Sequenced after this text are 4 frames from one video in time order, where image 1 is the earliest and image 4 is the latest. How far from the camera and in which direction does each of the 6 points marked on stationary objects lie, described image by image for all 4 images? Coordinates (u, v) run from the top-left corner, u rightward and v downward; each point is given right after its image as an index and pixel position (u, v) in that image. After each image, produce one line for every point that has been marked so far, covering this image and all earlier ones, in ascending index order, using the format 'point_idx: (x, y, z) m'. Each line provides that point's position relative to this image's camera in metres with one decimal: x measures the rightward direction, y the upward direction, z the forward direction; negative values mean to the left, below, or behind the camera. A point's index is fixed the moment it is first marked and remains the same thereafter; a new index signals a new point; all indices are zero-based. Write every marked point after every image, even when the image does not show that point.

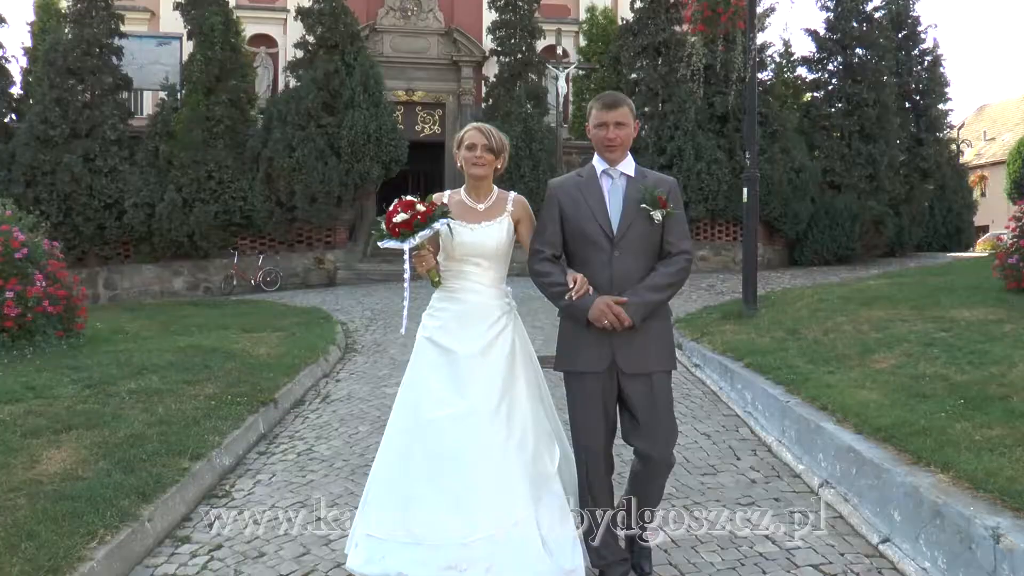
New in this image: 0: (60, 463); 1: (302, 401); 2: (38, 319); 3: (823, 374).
0: (-2.1, -0.8, +4.8) m
1: (-1.5, -0.8, +7.2) m
2: (-4.2, -0.3, +9.1) m
3: (+1.9, -0.5, +6.2) m
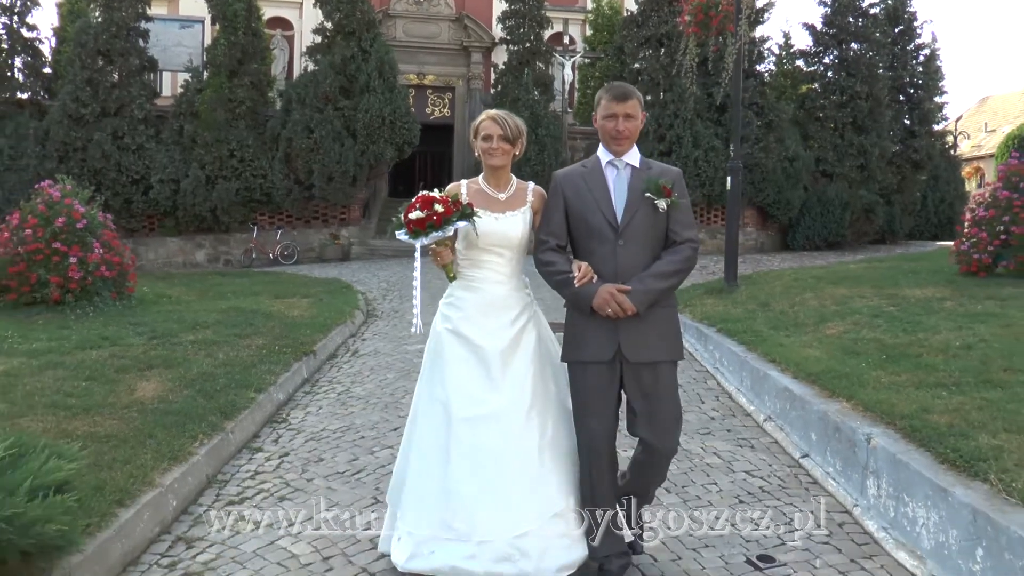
0: (-2.1, -0.6, +5.9) m
1: (-1.4, -0.5, +8.4) m
2: (-4.1, +0.1, +10.2) m
3: (+1.9, -0.4, +7.4) m
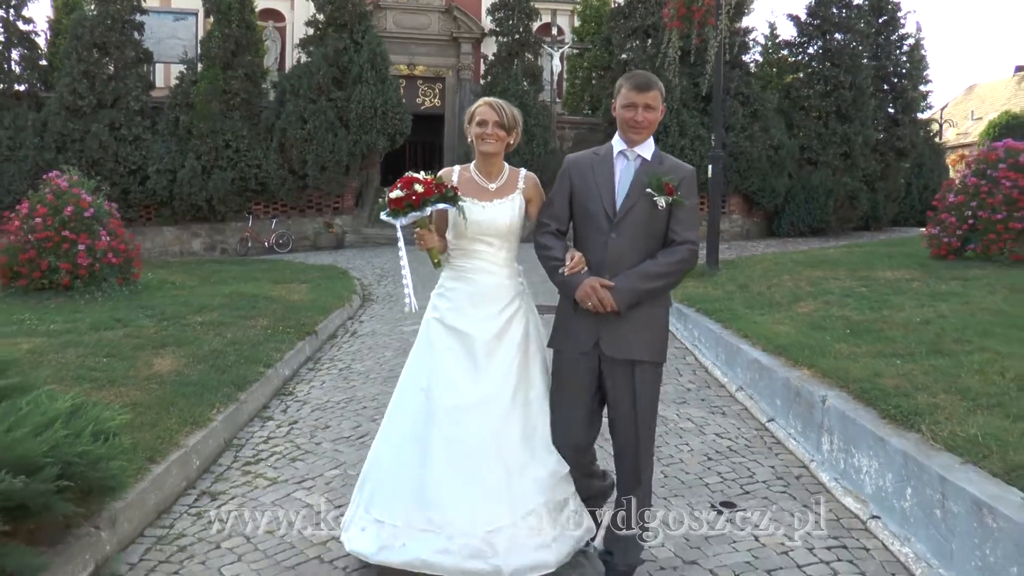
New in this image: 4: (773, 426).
0: (-2.1, -0.5, +6.4) m
1: (-1.5, -0.4, +8.8) m
2: (-4.2, +0.2, +10.6) m
3: (+1.9, -0.2, +7.8) m
4: (+1.4, -0.7, +5.4) m
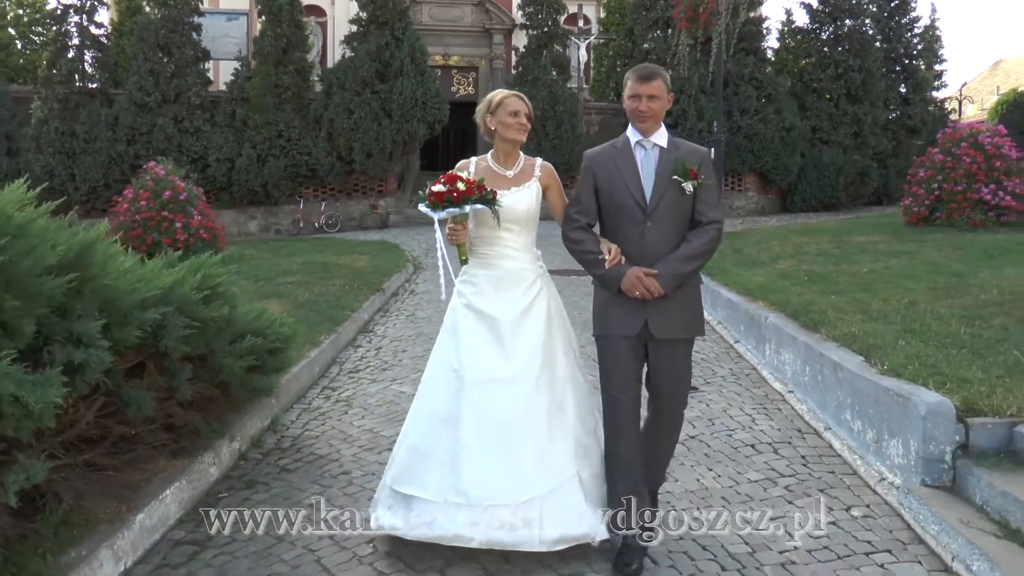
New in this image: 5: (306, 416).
0: (-1.9, -0.2, +8.3) m
1: (-1.2, -0.1, +10.7) m
2: (-3.9, +0.5, +12.6) m
3: (+2.1, +0.2, +9.6) m
4: (+1.6, -0.4, +7.3) m
5: (-1.1, -0.7, +5.7) m
